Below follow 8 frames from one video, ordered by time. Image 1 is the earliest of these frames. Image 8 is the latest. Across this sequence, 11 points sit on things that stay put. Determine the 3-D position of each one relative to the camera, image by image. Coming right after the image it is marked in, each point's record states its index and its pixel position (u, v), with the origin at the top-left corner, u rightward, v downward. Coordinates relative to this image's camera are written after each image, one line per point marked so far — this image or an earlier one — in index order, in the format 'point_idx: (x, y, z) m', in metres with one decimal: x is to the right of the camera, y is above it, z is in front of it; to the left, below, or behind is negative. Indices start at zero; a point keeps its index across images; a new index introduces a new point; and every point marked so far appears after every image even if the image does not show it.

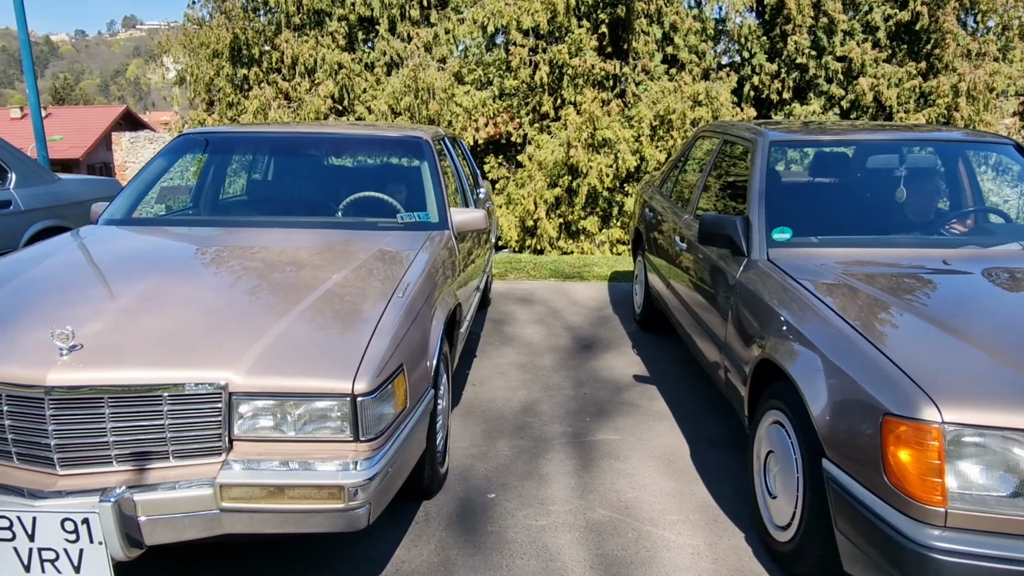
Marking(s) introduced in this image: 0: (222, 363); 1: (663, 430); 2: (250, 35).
0: (-0.8, -0.2, +2.0) m
1: (+0.8, -0.7, +3.6) m
2: (-4.8, +4.5, +12.9) m
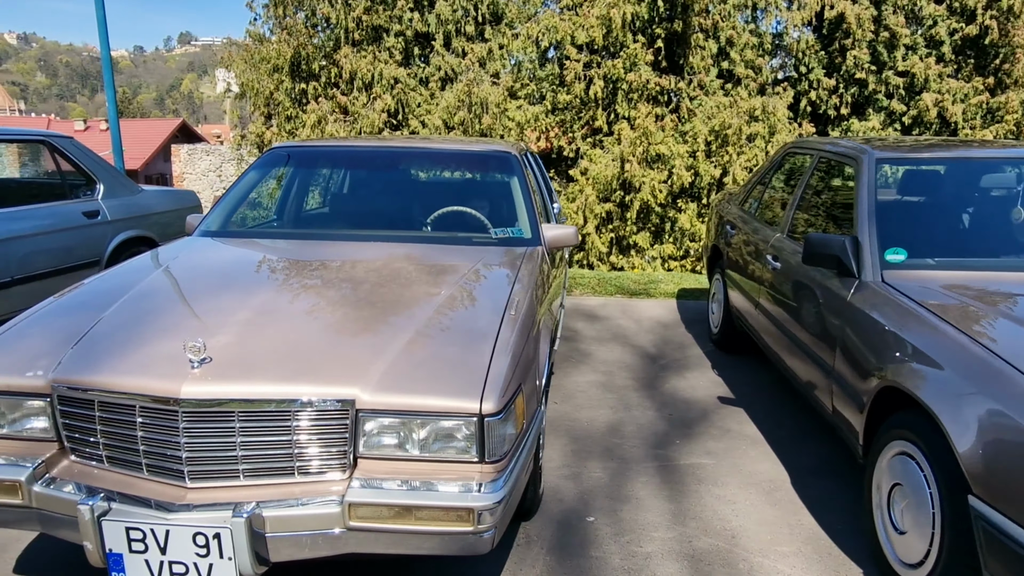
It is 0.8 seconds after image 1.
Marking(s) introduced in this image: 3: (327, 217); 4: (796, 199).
0: (-0.4, -0.3, +2.0) m
1: (+1.2, -0.8, +3.5) m
2: (-3.8, +4.3, +13.2) m
3: (-0.9, +0.4, +3.8) m
4: (+1.6, +0.5, +4.2) m
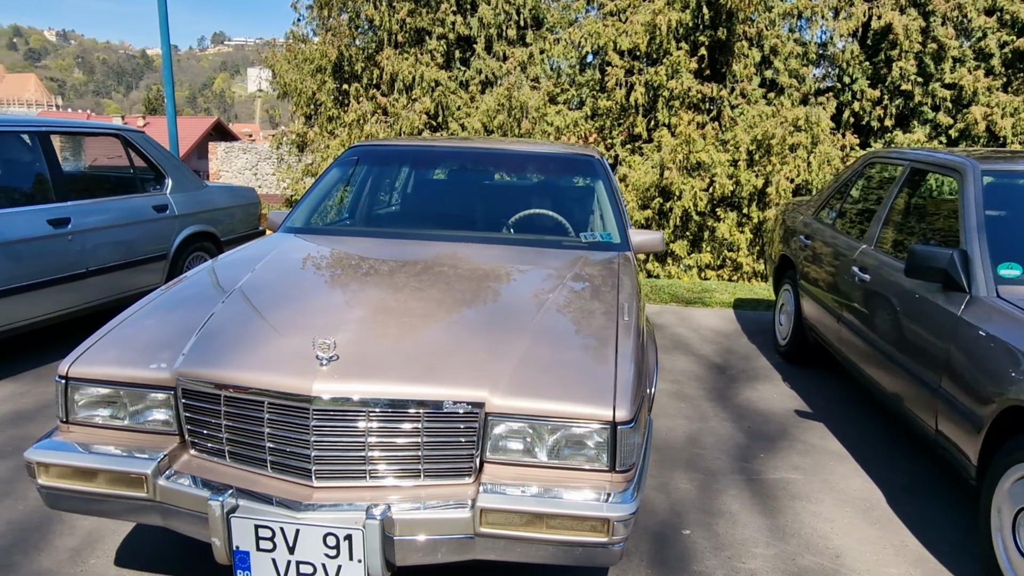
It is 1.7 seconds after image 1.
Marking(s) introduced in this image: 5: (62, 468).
0: (-0.1, -0.3, +2.0) m
1: (+1.6, -0.9, +3.4) m
2: (-3.0, +4.3, +13.3) m
3: (-0.5, +0.4, +3.8) m
4: (+2.1, +0.4, +4.1) m
5: (-1.3, -0.5, +2.0) m
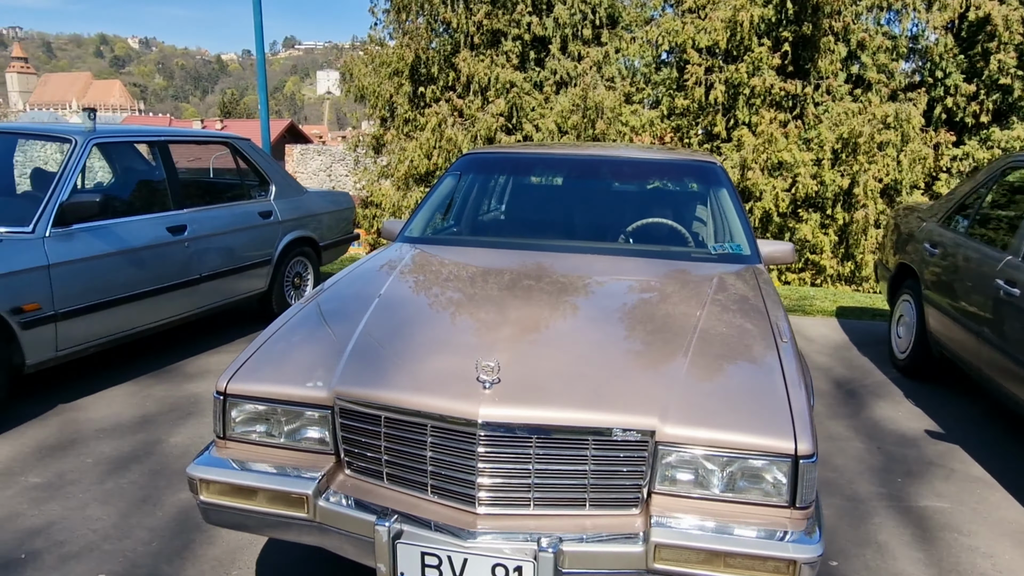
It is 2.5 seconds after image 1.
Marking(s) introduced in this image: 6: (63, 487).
0: (+0.3, -0.3, +1.9) m
1: (+2.1, -0.9, +3.2) m
2: (-1.5, +4.3, +13.4) m
3: (+0.1, +0.3, +3.7) m
4: (+2.7, +0.4, +3.8) m
5: (-0.8, -0.6, +2.0) m
6: (-1.9, -0.8, +3.1) m
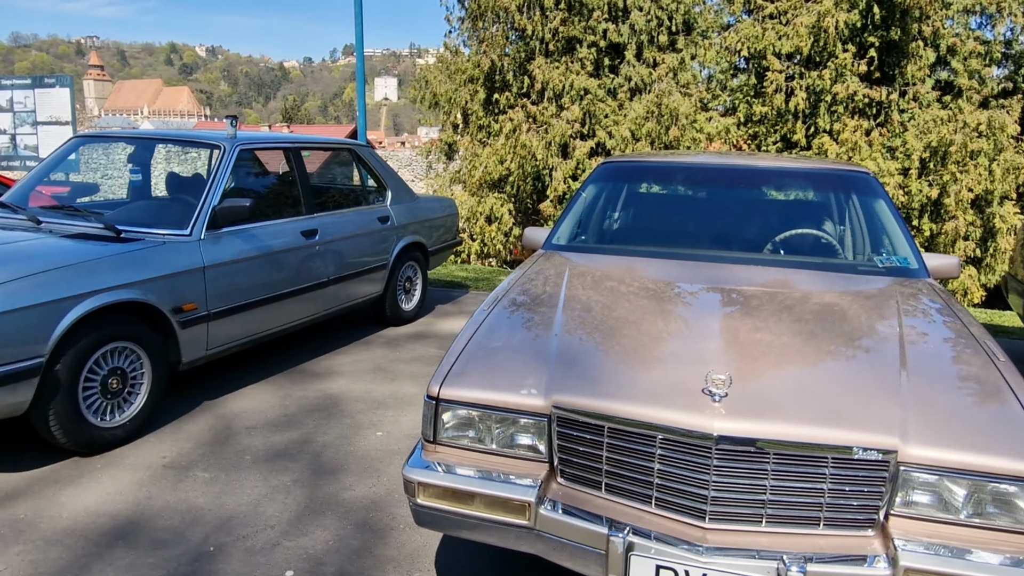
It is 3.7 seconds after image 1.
0: (+0.9, -0.4, +1.8) m
1: (+2.8, -1.0, +3.0) m
2: (-0.1, +4.2, +13.5) m
3: (+0.8, +0.3, +3.7) m
4: (+3.4, +0.3, +3.6) m
5: (-0.2, -0.6, +2.1) m
6: (-1.2, -0.9, +3.2) m
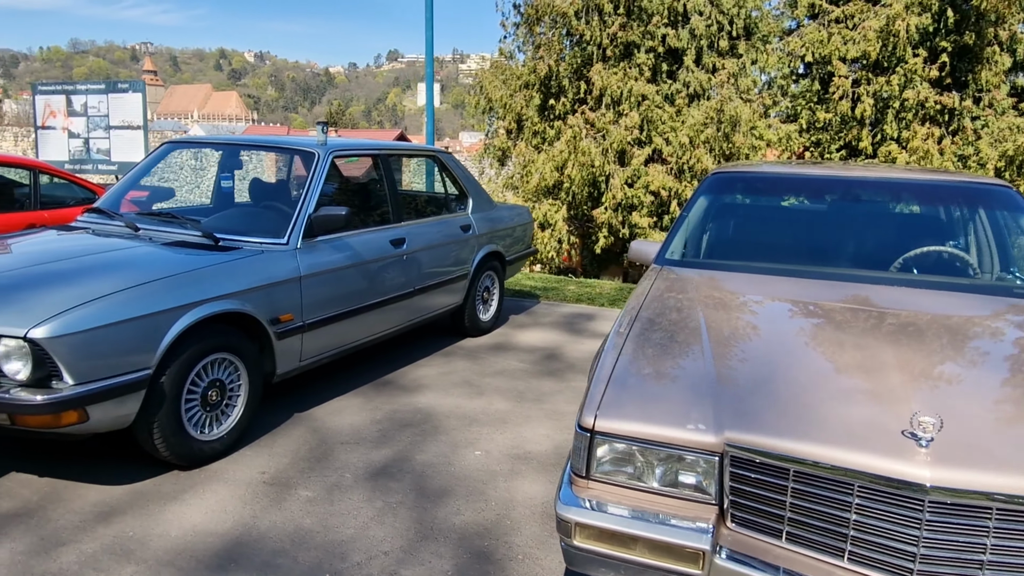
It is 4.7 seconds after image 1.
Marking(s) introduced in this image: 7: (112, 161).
0: (+1.4, -0.4, +1.6) m
1: (+3.2, -1.1, +2.7) m
2: (+1.1, +4.0, +13.3) m
3: (+1.3, +0.2, +3.5) m
4: (+4.0, +0.1, +3.3) m
5: (+0.2, -0.6, +1.9) m
6: (-0.7, -0.9, +3.1) m
7: (-6.0, +1.9, +11.0) m
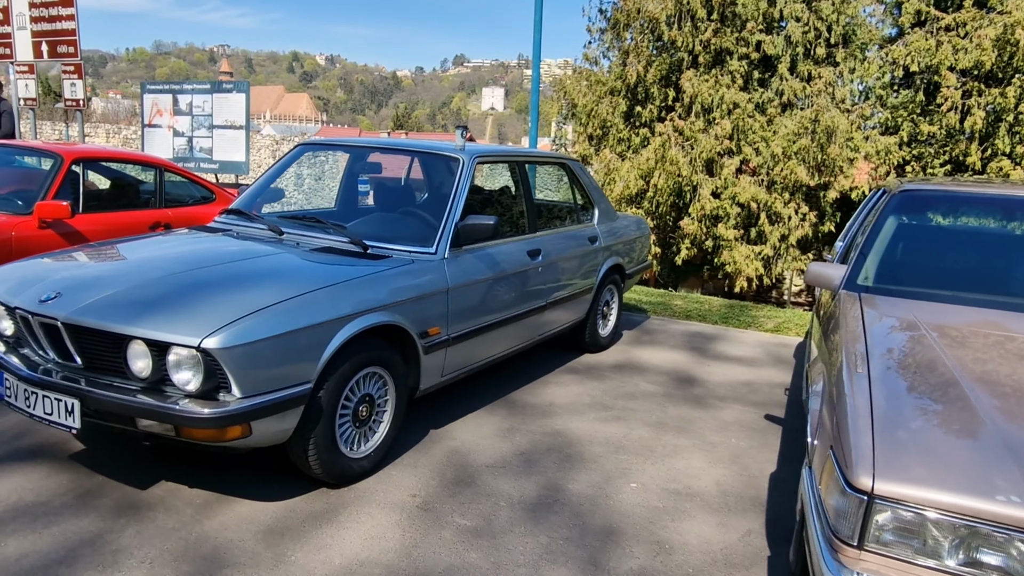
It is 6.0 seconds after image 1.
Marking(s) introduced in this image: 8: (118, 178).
0: (+1.9, -0.6, +1.3) m
1: (+3.9, -1.3, +2.1) m
2: (+2.7, +3.8, +13.0) m
3: (+2.1, 0.0, +3.1) m
4: (+4.7, -0.1, +2.7) m
5: (+0.8, -0.7, +1.6) m
6: (-0.1, -1.0, +2.9) m
7: (-4.6, +2.0, +11.2) m
8: (-3.1, +0.8, +5.7) m
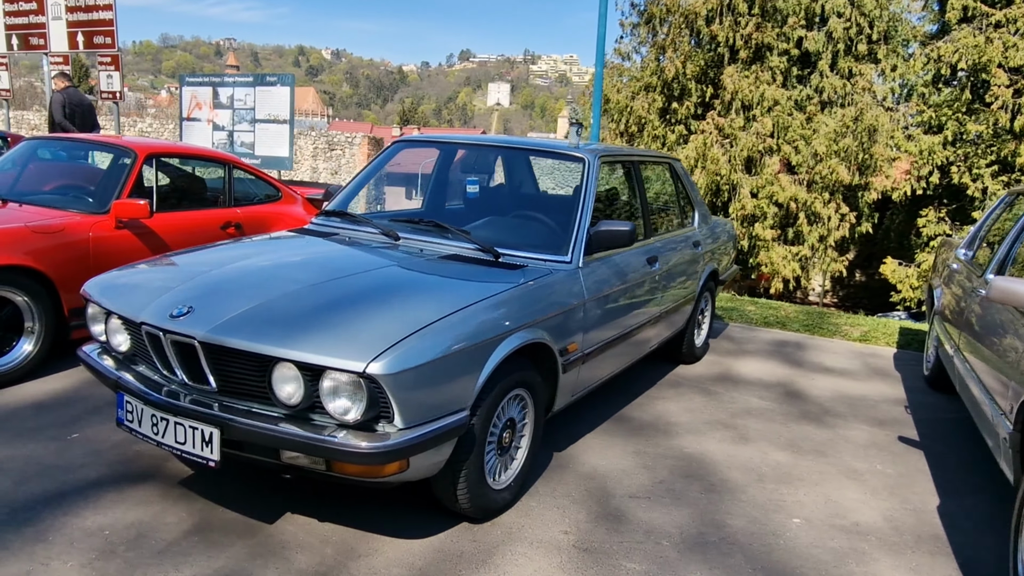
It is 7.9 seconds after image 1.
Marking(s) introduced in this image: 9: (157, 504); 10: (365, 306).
0: (+2.6, -0.7, +0.9) m
1: (+4.5, -1.4, +1.8) m
2: (+3.5, +3.8, +12.6) m
3: (+2.7, 0.0, +2.8) m
4: (+5.3, -0.2, +2.3) m
5: (+1.5, -0.8, +1.3) m
6: (+0.6, -1.0, +2.6) m
7: (-3.8, +2.0, +10.9) m
8: (-2.4, +0.8, +5.4) m
9: (-1.4, -0.9, +2.9) m
10: (-0.5, -0.1, +2.5) m
